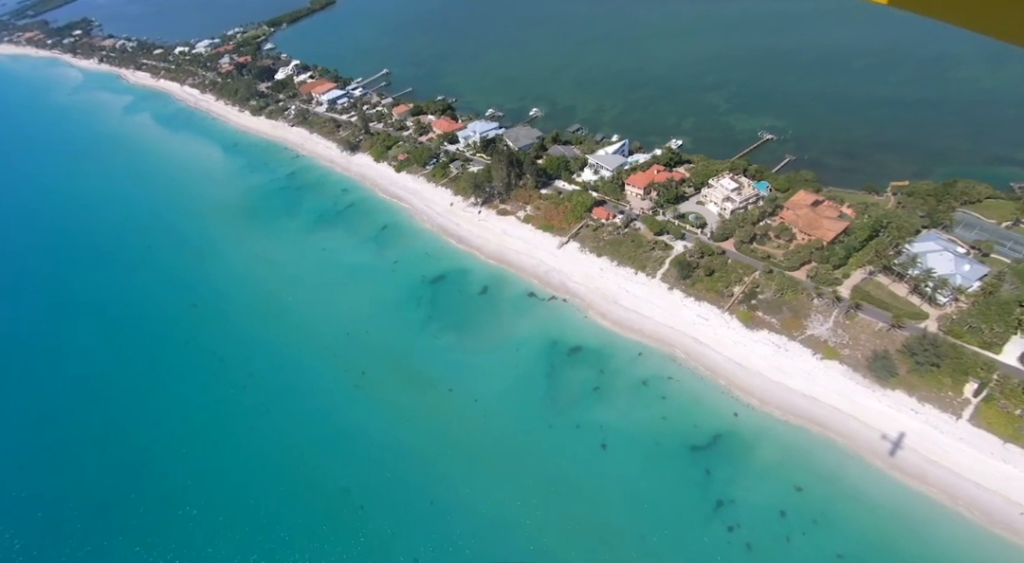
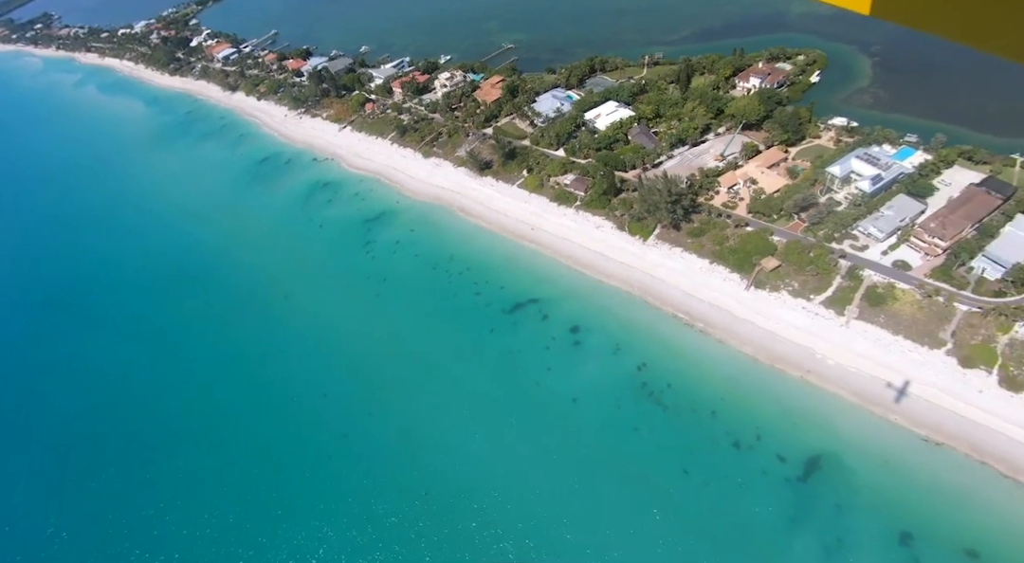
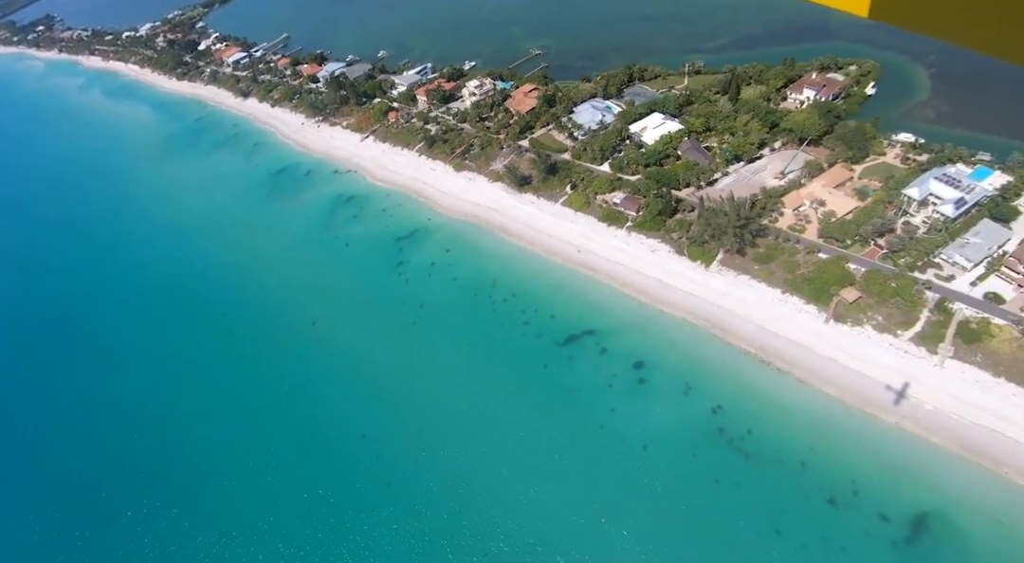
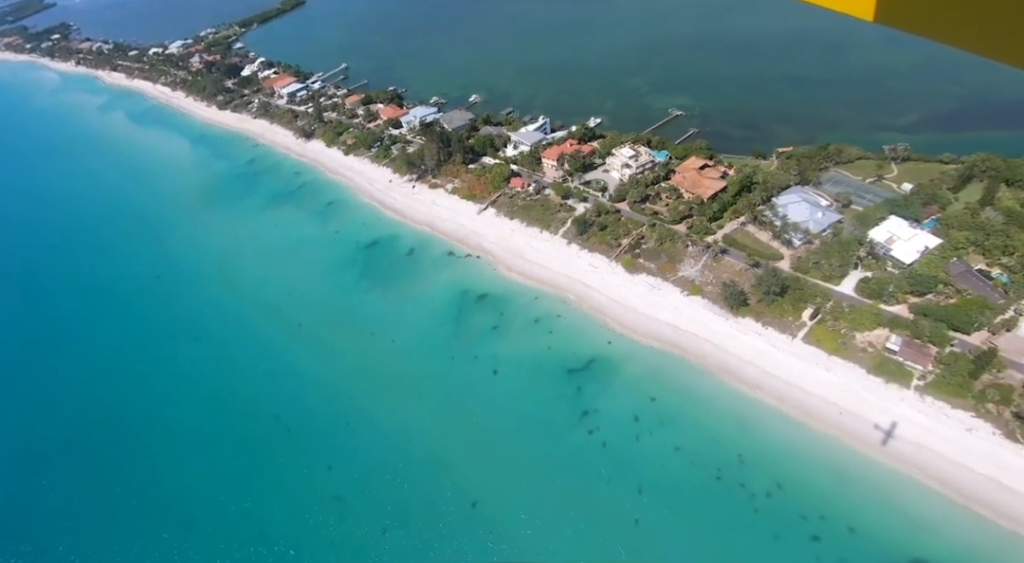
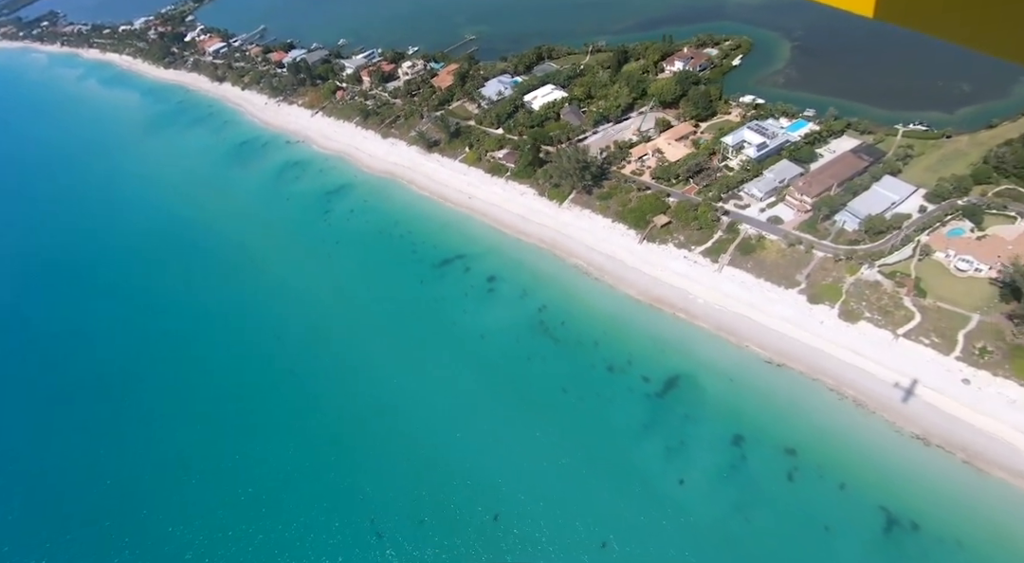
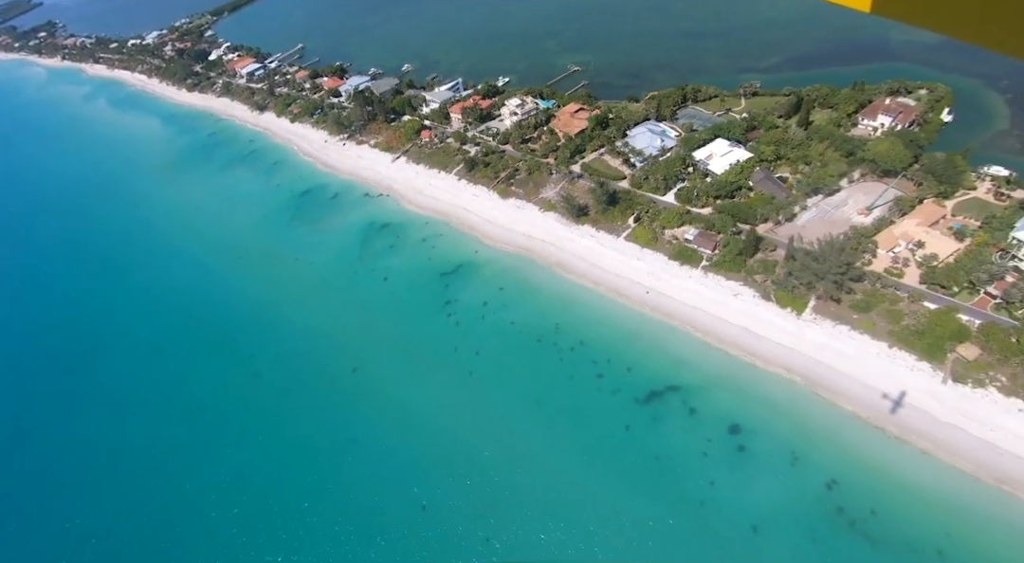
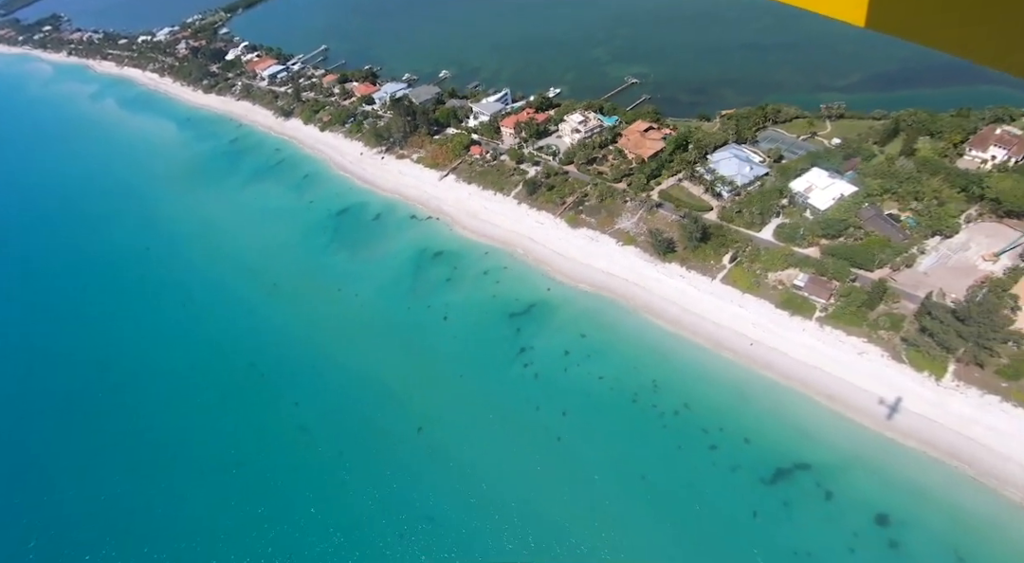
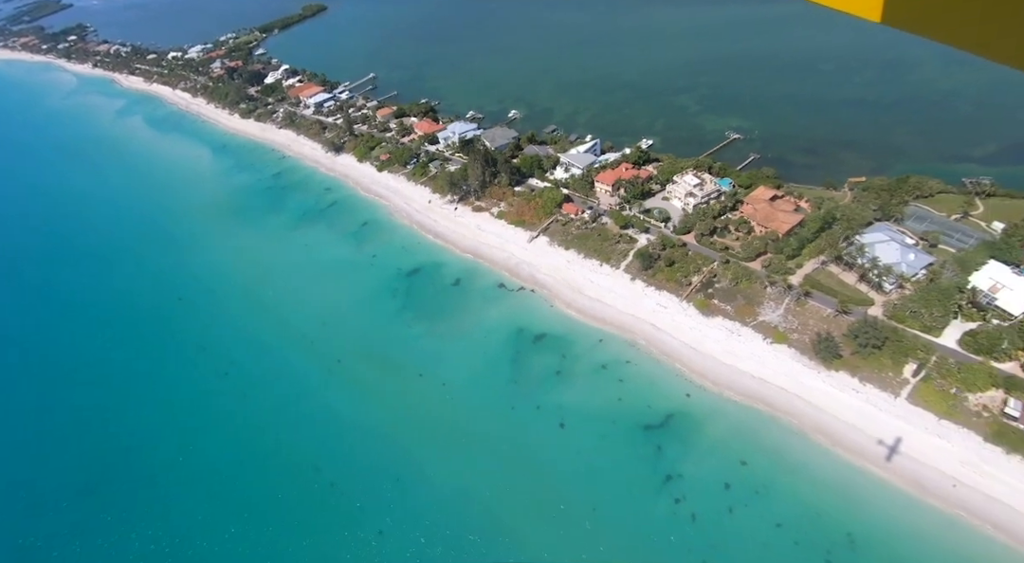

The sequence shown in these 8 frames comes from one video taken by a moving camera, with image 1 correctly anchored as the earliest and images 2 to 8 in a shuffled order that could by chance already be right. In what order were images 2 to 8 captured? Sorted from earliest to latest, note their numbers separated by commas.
8, 4, 7, 6, 3, 2, 5
